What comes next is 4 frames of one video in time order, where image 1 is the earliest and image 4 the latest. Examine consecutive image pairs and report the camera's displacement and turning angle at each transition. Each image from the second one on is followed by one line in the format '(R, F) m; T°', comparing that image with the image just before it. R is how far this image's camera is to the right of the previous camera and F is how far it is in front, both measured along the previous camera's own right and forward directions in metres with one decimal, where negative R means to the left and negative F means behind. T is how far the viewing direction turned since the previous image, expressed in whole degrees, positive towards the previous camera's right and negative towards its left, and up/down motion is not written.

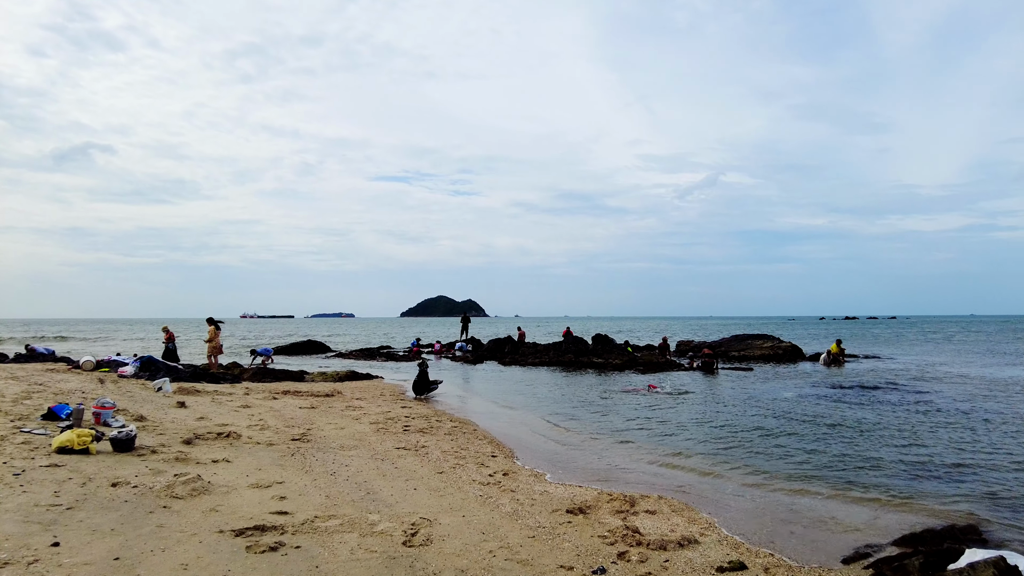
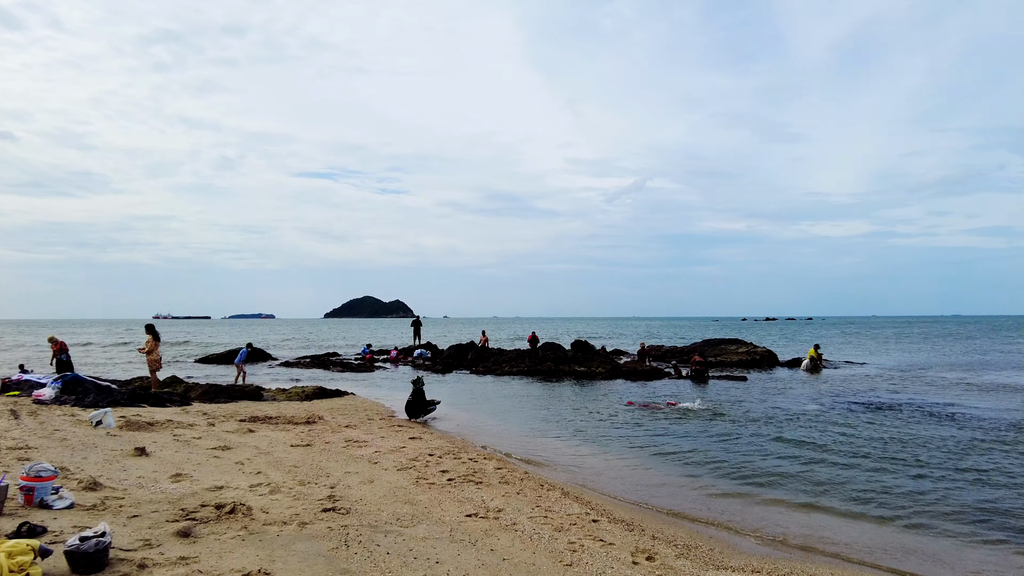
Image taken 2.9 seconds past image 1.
(-2.1, +2.8) m; +6°
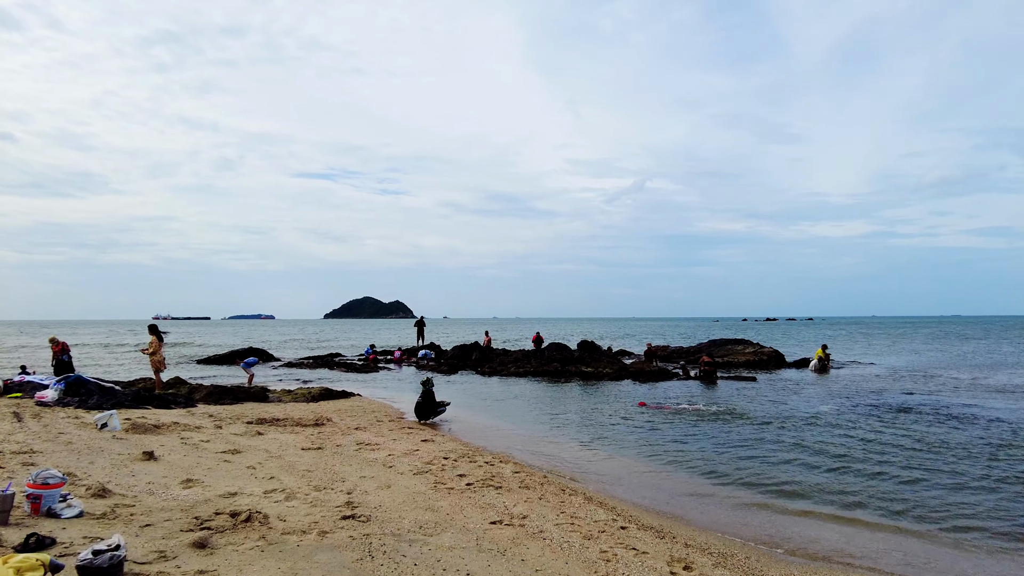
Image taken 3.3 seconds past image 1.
(-0.3, +0.3) m; 0°
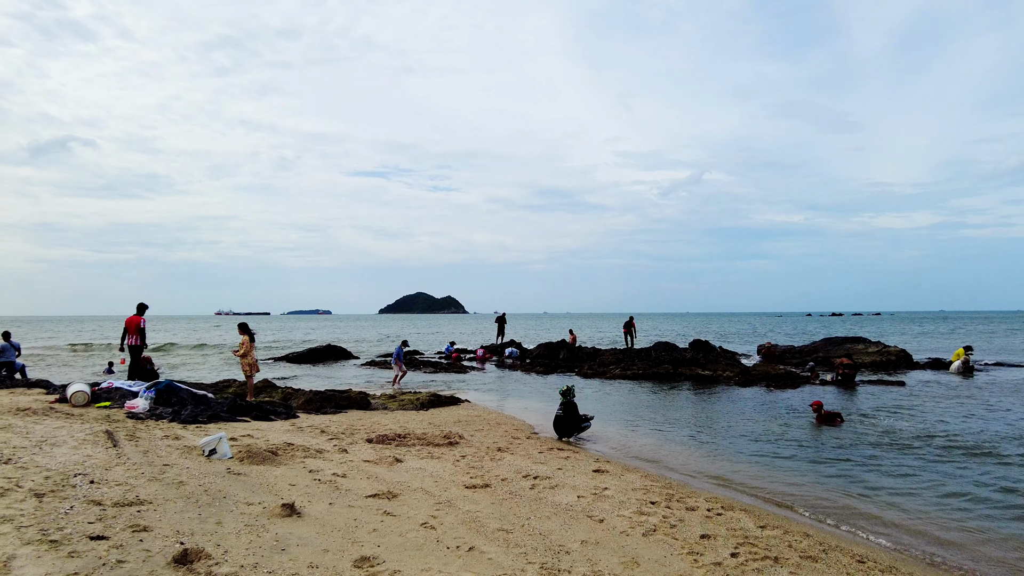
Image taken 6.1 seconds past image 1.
(-2.2, +2.6) m; -4°
